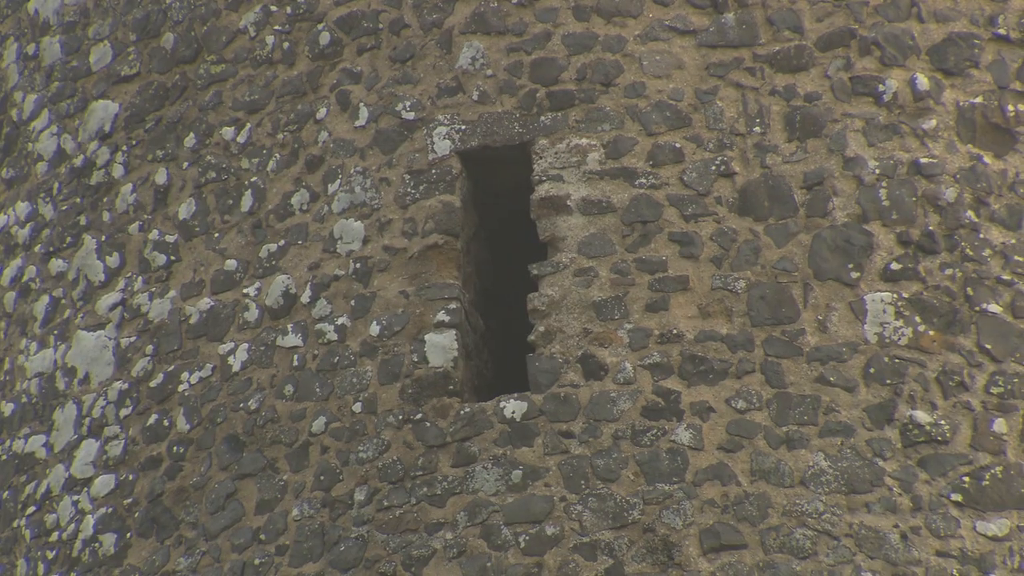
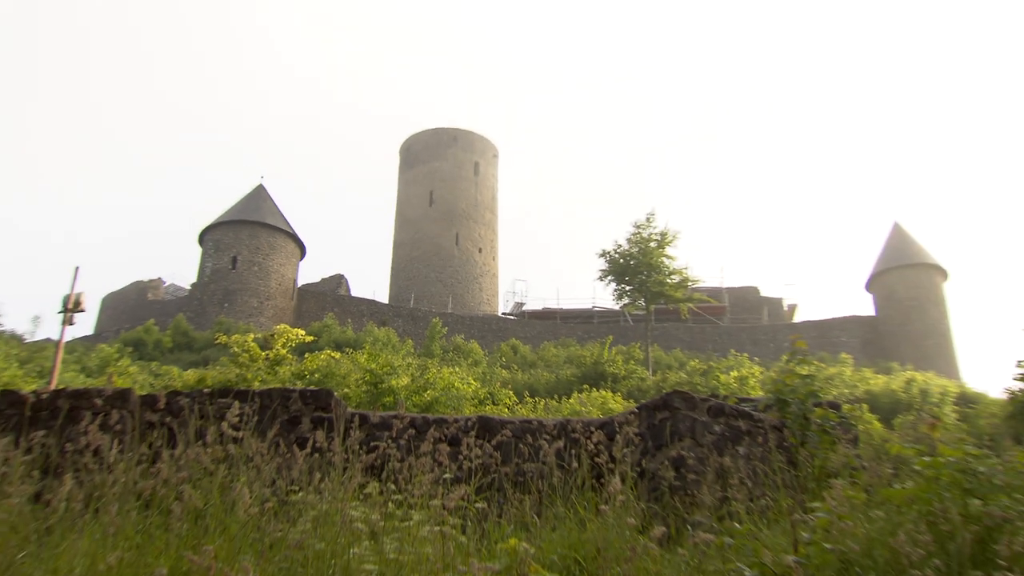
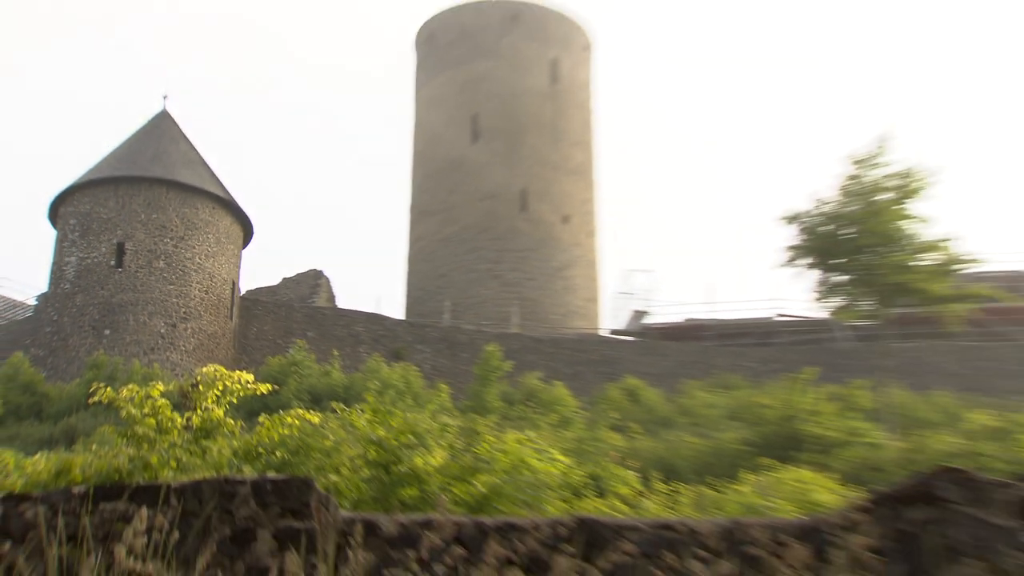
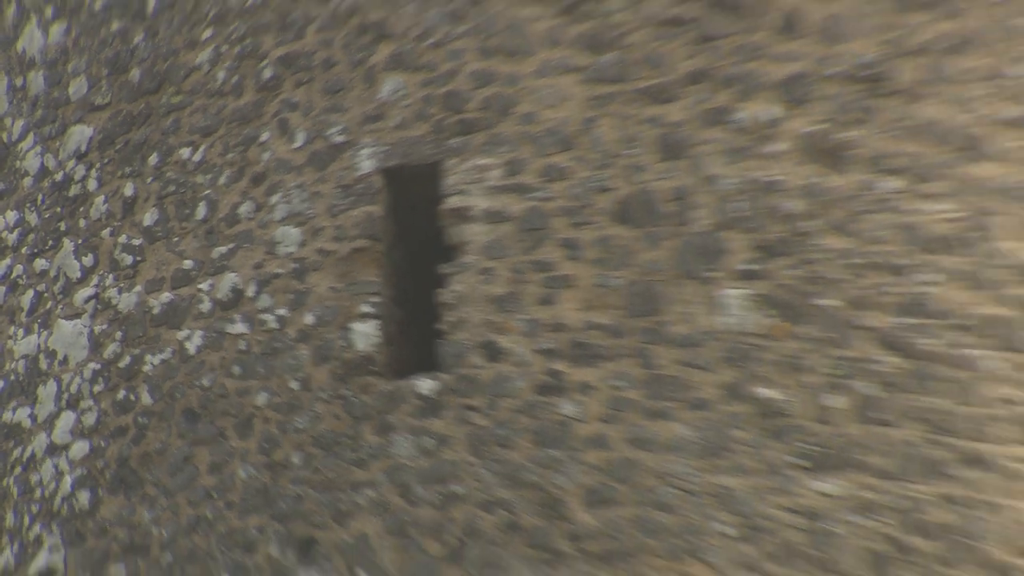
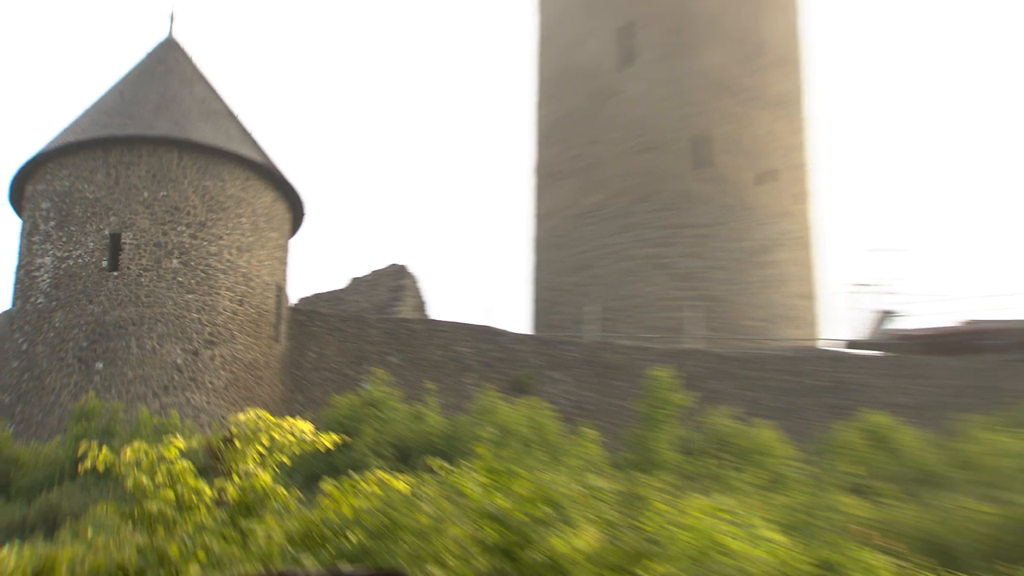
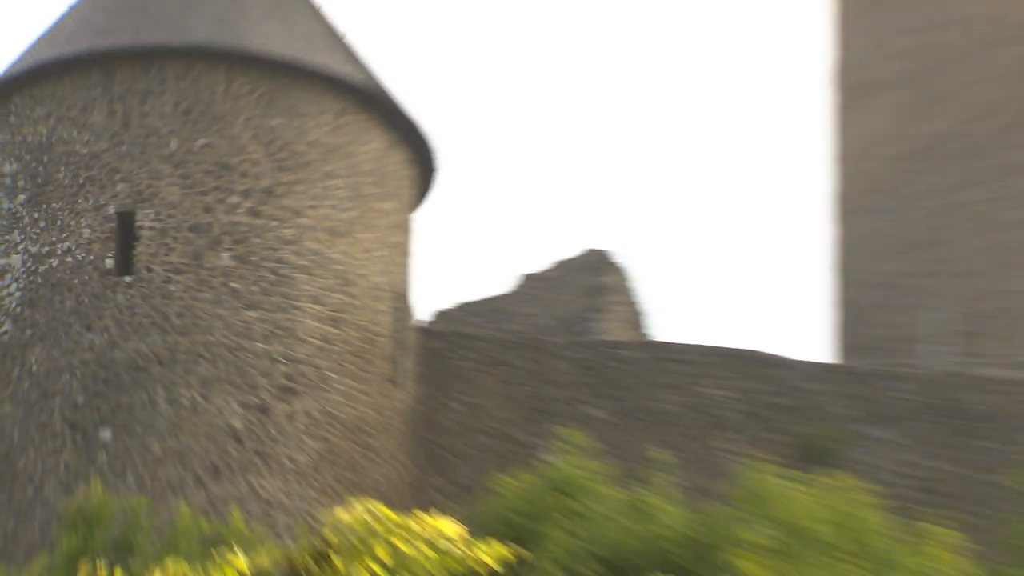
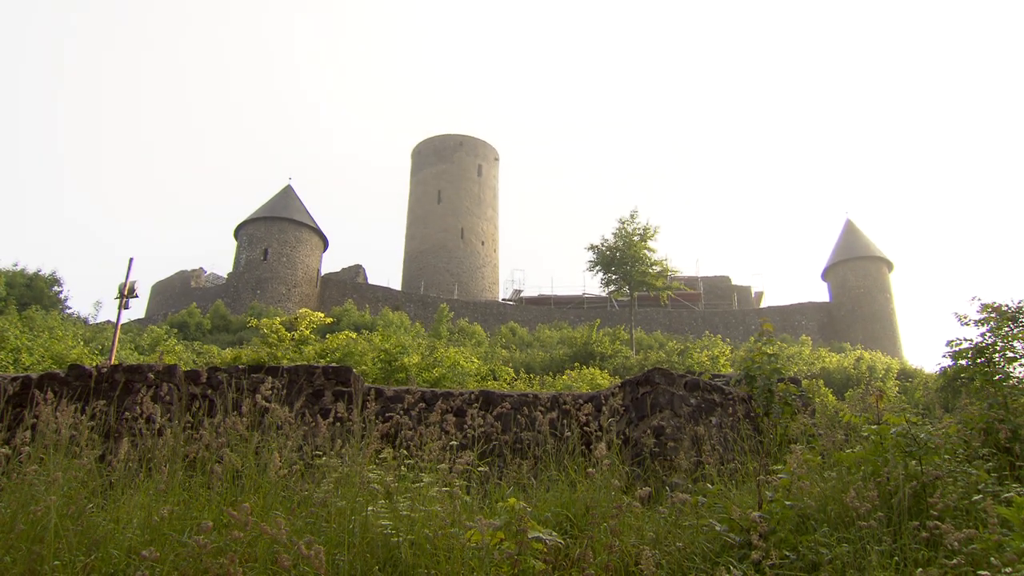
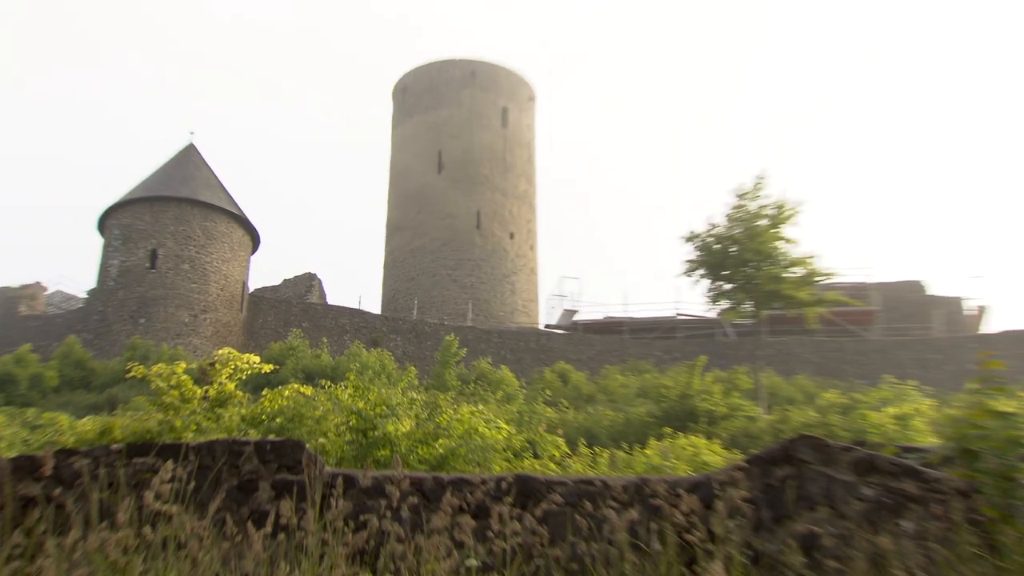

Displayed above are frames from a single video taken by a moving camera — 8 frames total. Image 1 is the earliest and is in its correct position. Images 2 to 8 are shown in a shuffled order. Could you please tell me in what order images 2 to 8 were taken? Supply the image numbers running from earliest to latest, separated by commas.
4, 6, 5, 3, 8, 2, 7
